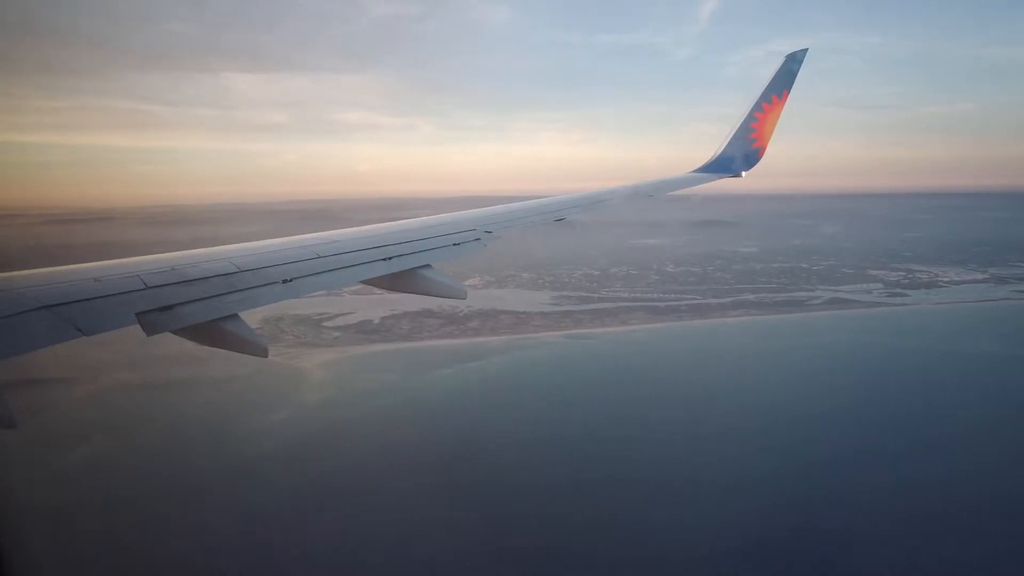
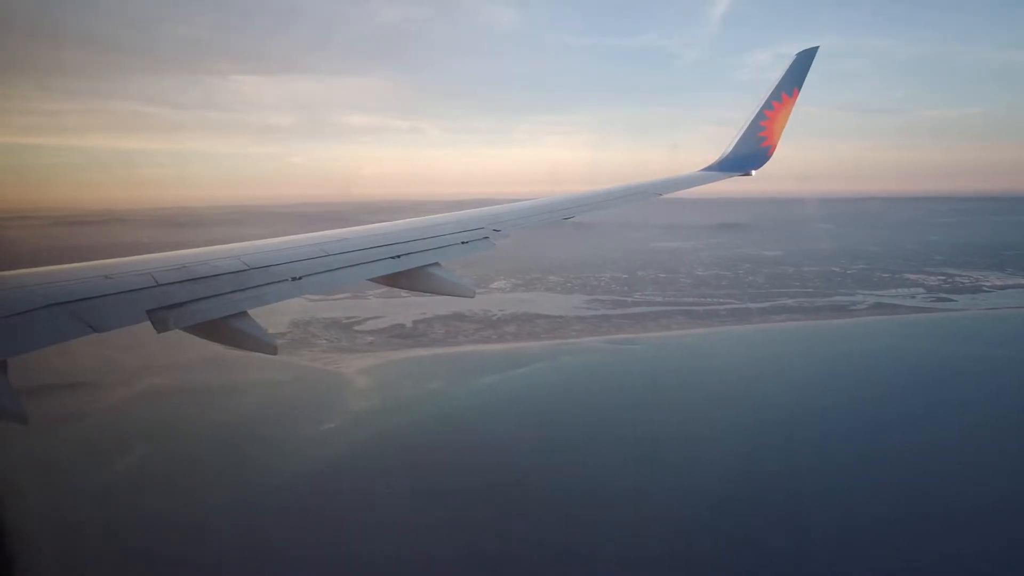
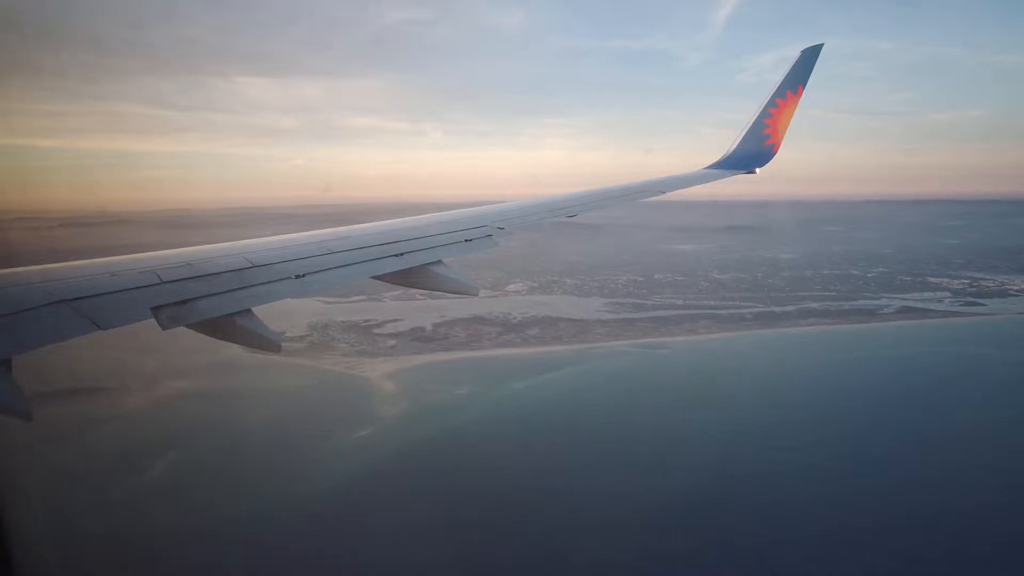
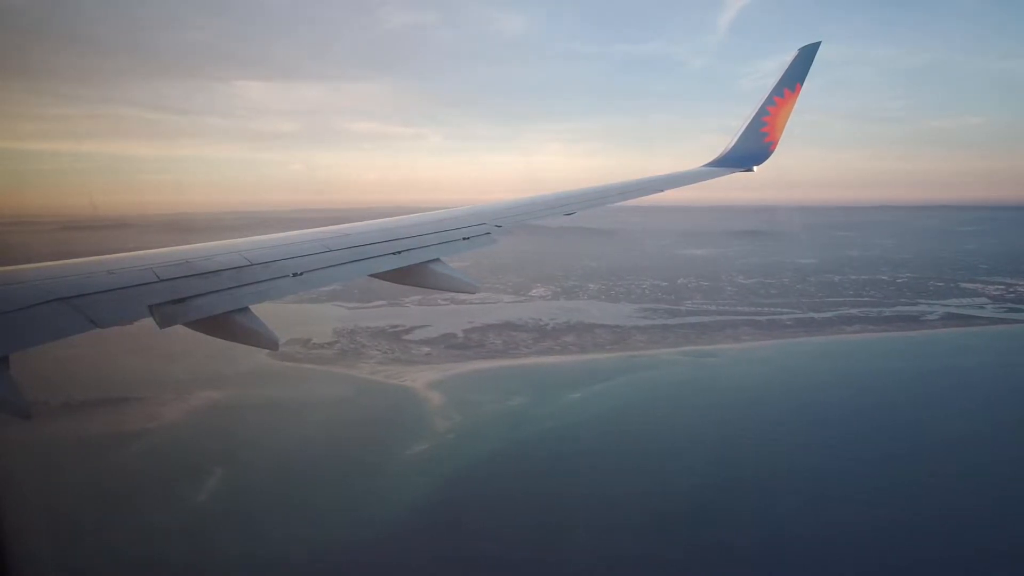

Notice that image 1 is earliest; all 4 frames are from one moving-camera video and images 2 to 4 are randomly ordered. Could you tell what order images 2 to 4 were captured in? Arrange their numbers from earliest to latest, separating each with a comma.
2, 3, 4
